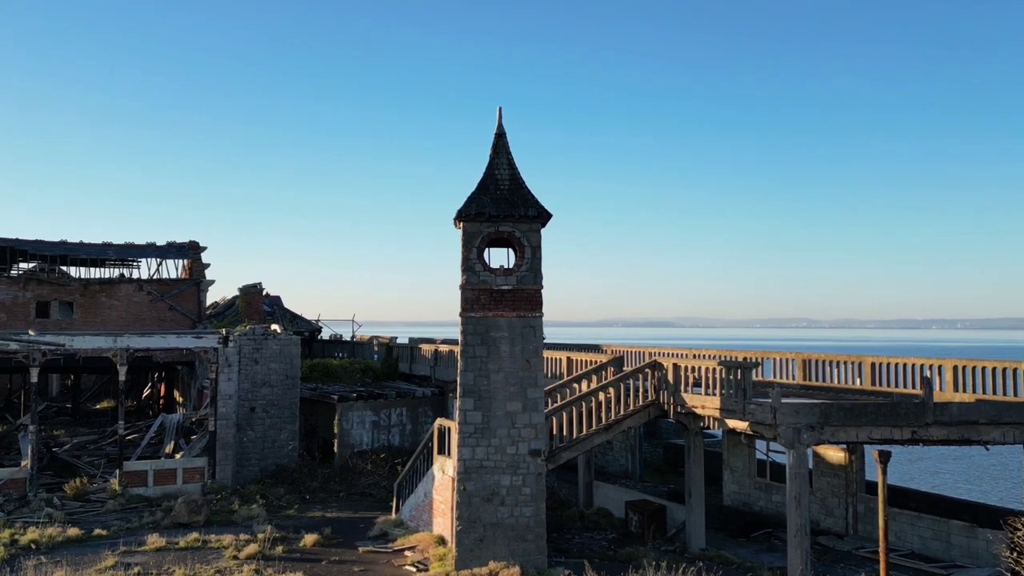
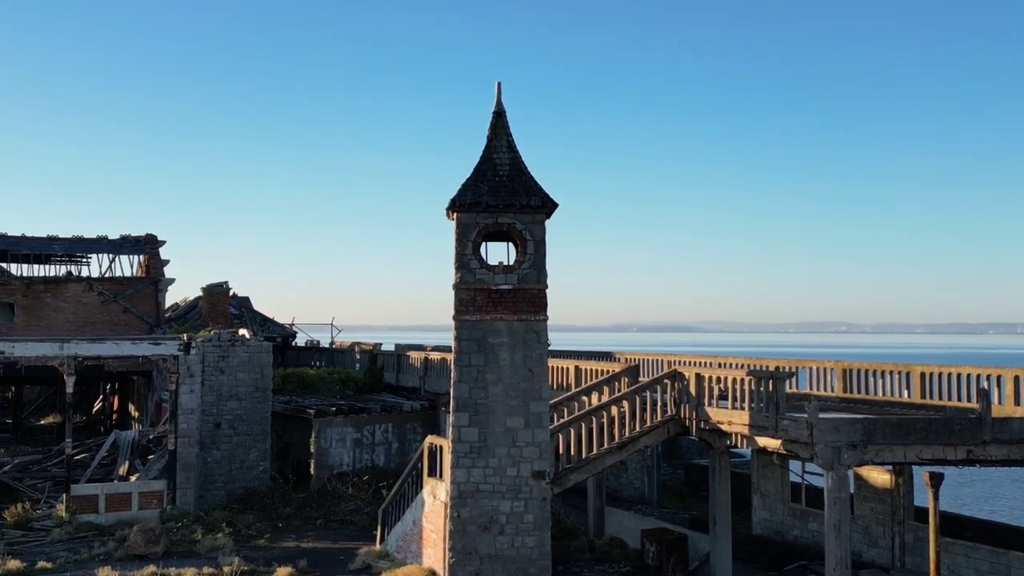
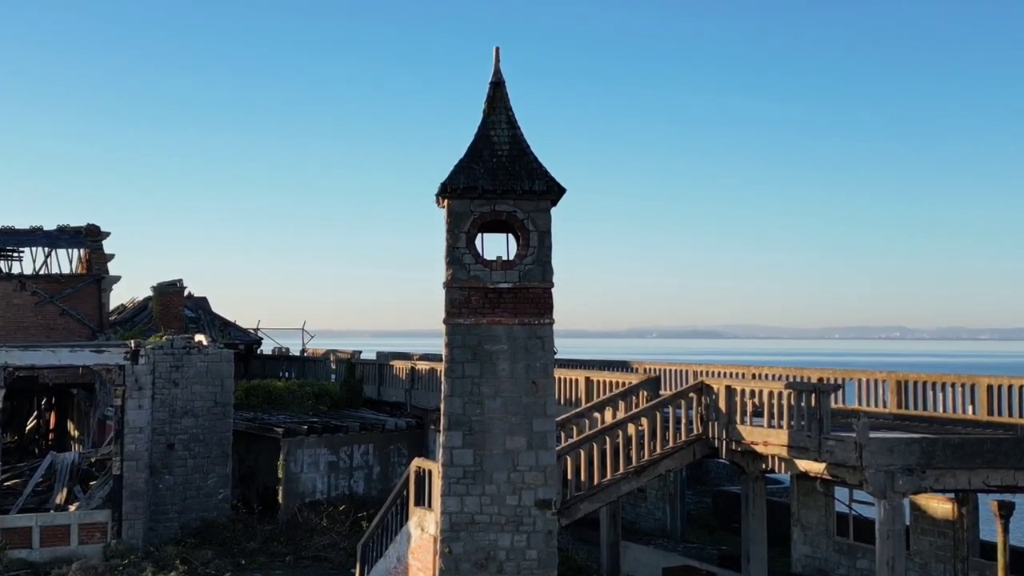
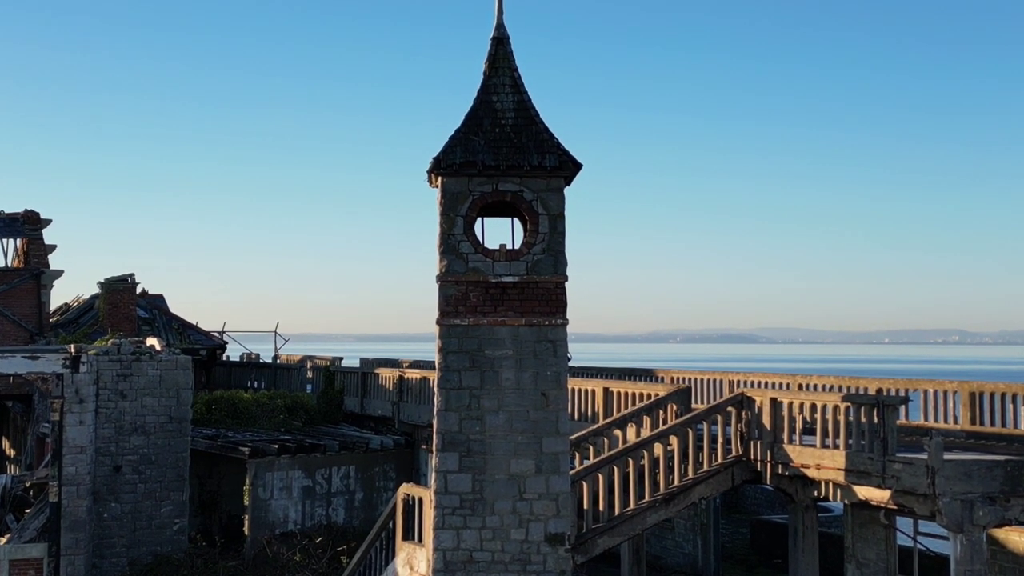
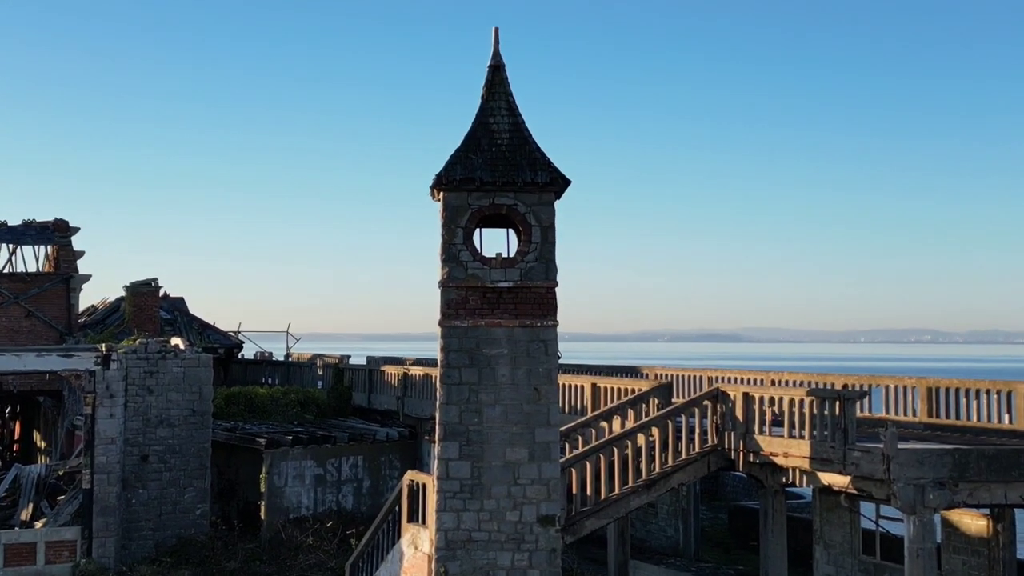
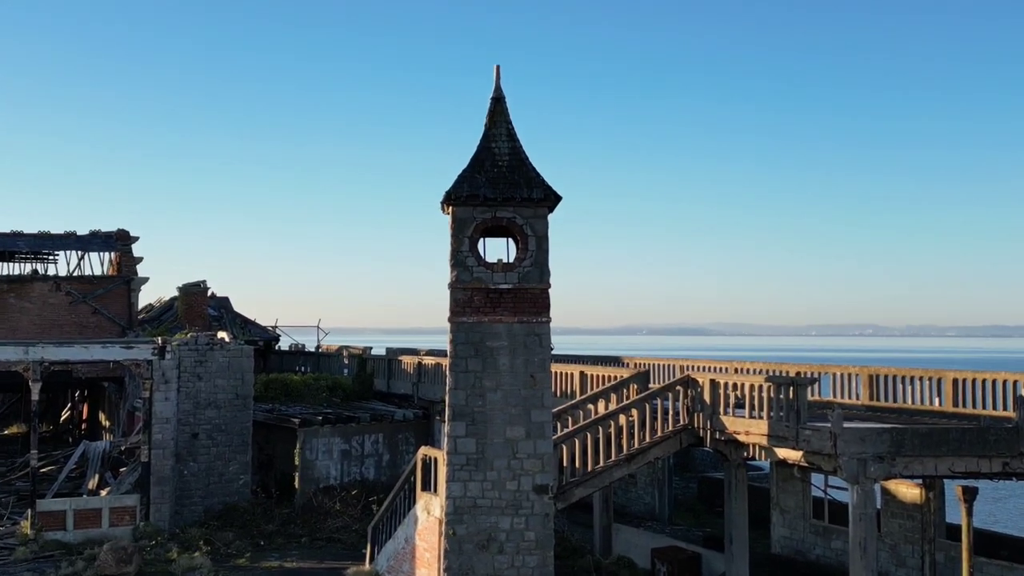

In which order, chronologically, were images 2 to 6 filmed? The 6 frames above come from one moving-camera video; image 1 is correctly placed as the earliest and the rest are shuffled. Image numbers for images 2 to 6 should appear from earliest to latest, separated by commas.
2, 6, 3, 5, 4
